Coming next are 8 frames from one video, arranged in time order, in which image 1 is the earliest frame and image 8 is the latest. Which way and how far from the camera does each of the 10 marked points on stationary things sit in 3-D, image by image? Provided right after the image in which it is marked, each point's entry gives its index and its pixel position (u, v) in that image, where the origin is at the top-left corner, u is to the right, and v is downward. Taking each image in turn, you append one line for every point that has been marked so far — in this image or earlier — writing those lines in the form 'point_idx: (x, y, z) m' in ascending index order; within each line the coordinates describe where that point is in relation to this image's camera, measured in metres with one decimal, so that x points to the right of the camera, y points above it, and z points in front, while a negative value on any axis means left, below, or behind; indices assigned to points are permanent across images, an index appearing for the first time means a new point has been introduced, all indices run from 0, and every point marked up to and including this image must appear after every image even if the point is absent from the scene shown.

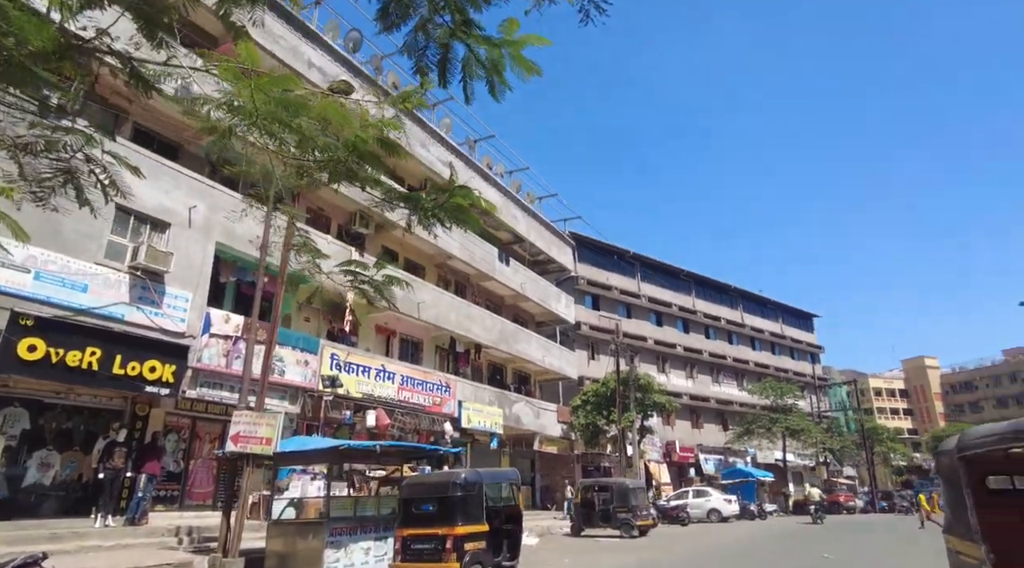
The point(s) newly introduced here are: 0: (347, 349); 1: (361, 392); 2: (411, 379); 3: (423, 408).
0: (-4.4, -1.7, +17.3) m
1: (-4.1, -2.9, +17.4) m
2: (-3.1, -2.9, +19.4) m
3: (-2.7, -3.8, +19.9) m
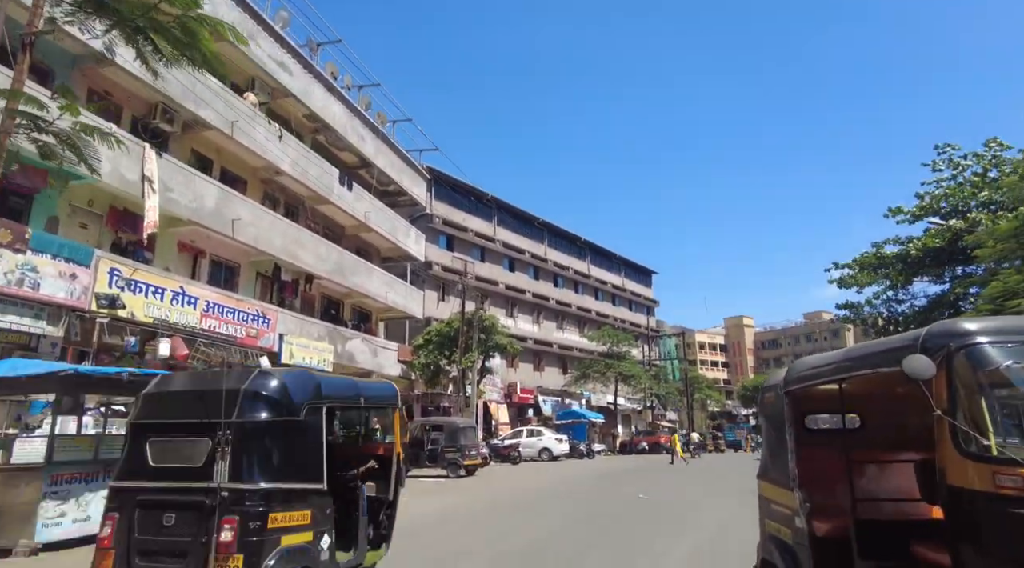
0: (-8.5, +0.4, +14.6) m
1: (-8.3, -0.7, +14.9) m
2: (-7.7, -0.6, +17.1) m
3: (-7.5, -1.5, +17.6) m
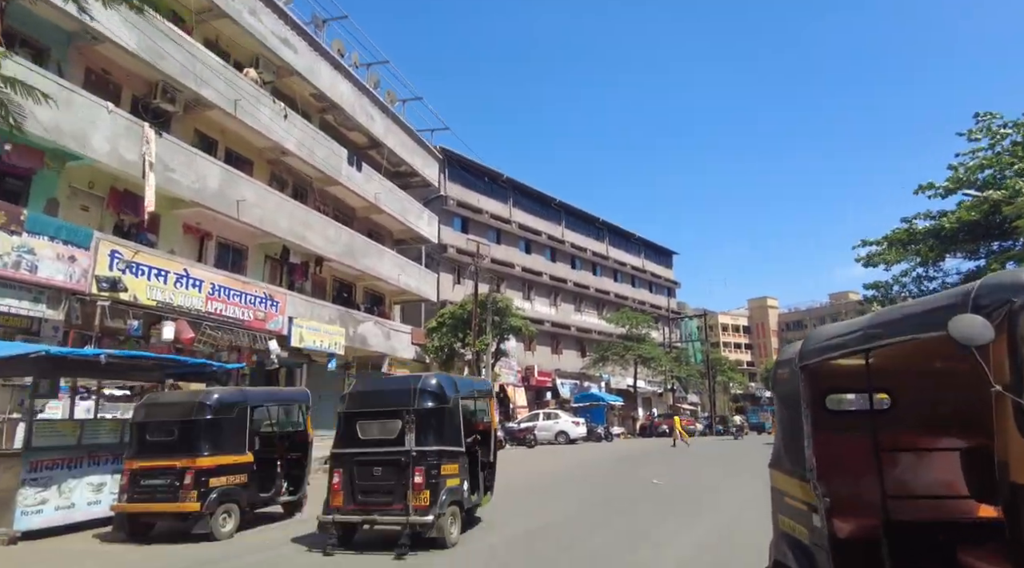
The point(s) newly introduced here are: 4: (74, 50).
0: (-8.3, +0.8, +14.3) m
1: (-8.1, -0.3, +14.7) m
2: (-7.4, -0.1, +16.8) m
3: (-7.2, -1.0, +17.4) m
4: (-10.0, +5.3, +14.8) m
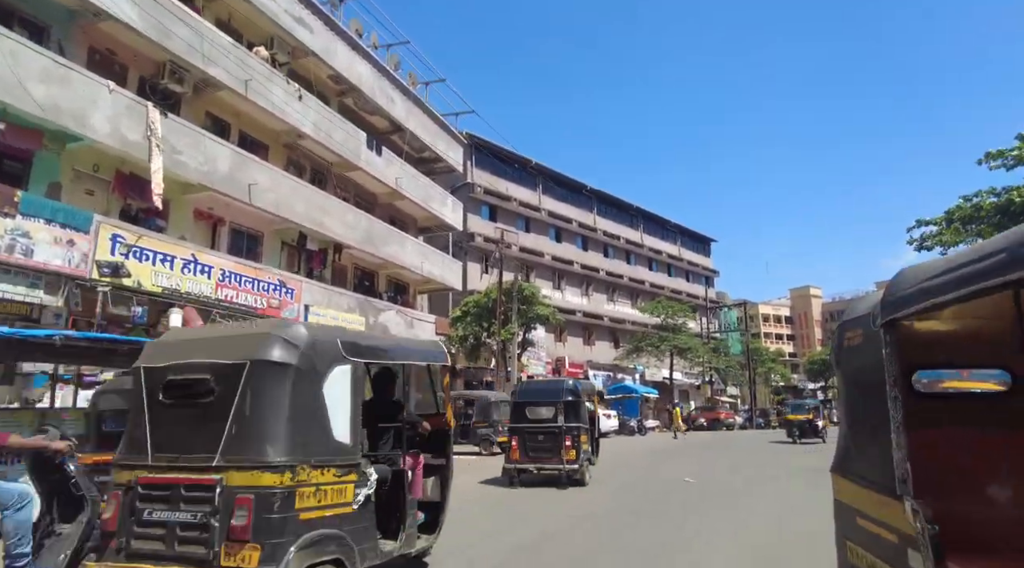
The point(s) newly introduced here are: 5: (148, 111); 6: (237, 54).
0: (-7.9, +1.1, +13.8) m
1: (-7.7, 0.0, +14.1) m
2: (-6.9, +0.2, +16.2) m
3: (-6.7, -0.7, +16.8) m
4: (-9.6, +5.6, +14.3) m
5: (-8.1, +3.9, +14.4) m
6: (-7.3, +6.2, +17.4) m
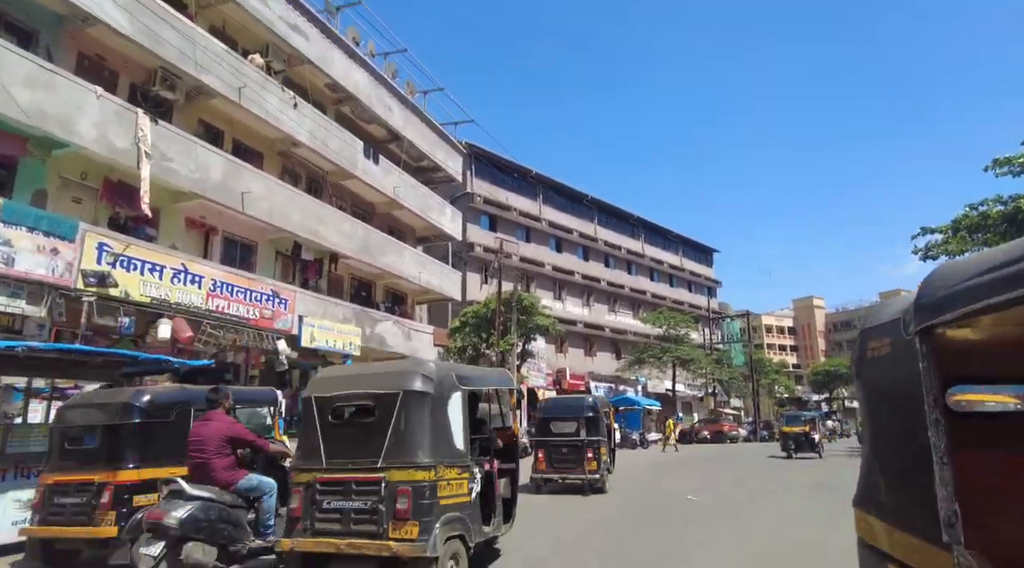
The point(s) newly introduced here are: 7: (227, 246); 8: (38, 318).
0: (-8.0, +0.9, +13.4) m
1: (-7.7, -0.2, +13.8) m
2: (-7.0, 0.0, +15.8) m
3: (-6.7, -0.9, +16.4) m
4: (-9.7, +5.4, +14.1) m
5: (-8.2, +3.6, +14.1) m
6: (-7.4, +5.9, +17.1) m
7: (-7.9, +1.0, +17.9) m
8: (-8.8, -0.6, +12.0) m
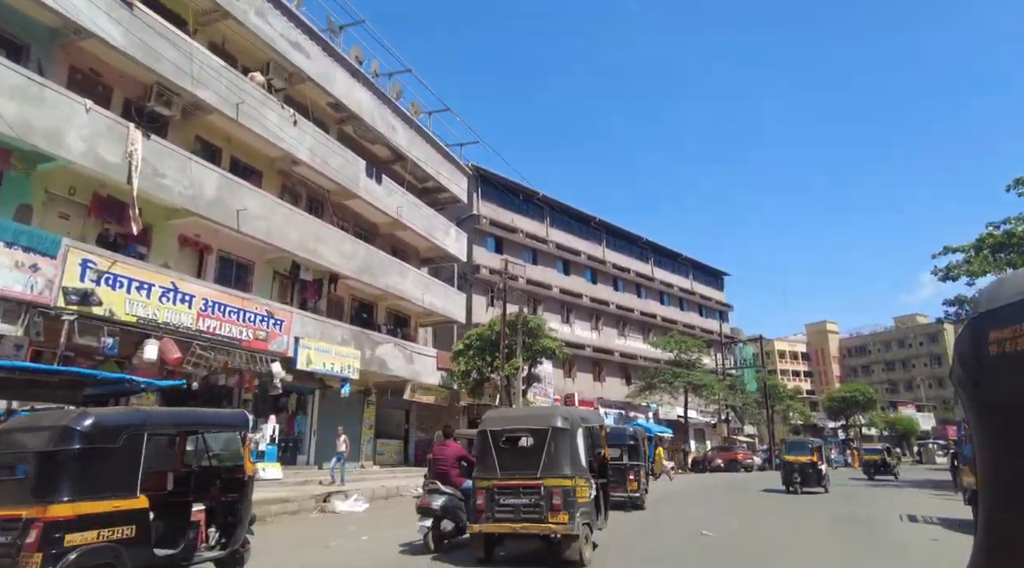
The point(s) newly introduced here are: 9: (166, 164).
0: (-8.0, +0.6, +12.9) m
1: (-7.7, -0.6, +13.2) m
2: (-6.9, -0.5, +15.3) m
3: (-6.6, -1.4, +15.8) m
4: (-9.6, +5.0, +13.8) m
5: (-8.1, +3.2, +13.7) m
6: (-7.3, +5.4, +16.8) m
7: (-7.8, +0.5, +17.4) m
8: (-8.8, -0.9, +11.4) m
9: (-7.8, +2.7, +14.6) m
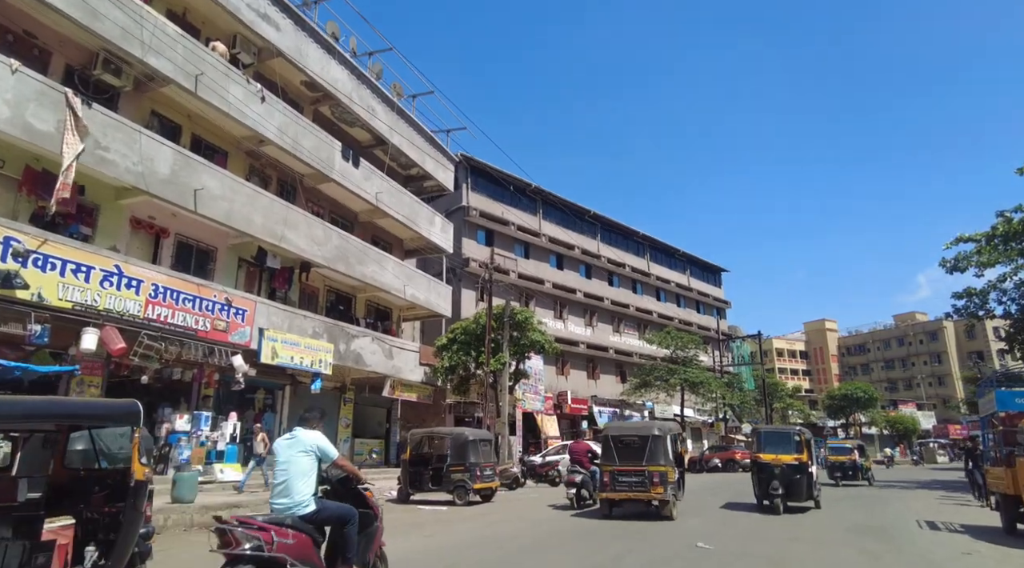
0: (-8.4, +0.9, +11.6) m
1: (-8.1, -0.3, +11.9) m
2: (-7.3, -0.2, +14.0) m
3: (-7.1, -1.1, +14.5) m
4: (-10.1, +5.3, +12.4) m
5: (-8.6, +3.6, +12.4) m
6: (-7.8, +5.7, +15.5) m
7: (-8.2, +0.8, +16.1) m
8: (-9.2, -0.6, +10.1) m
9: (-8.2, +3.0, +13.3) m
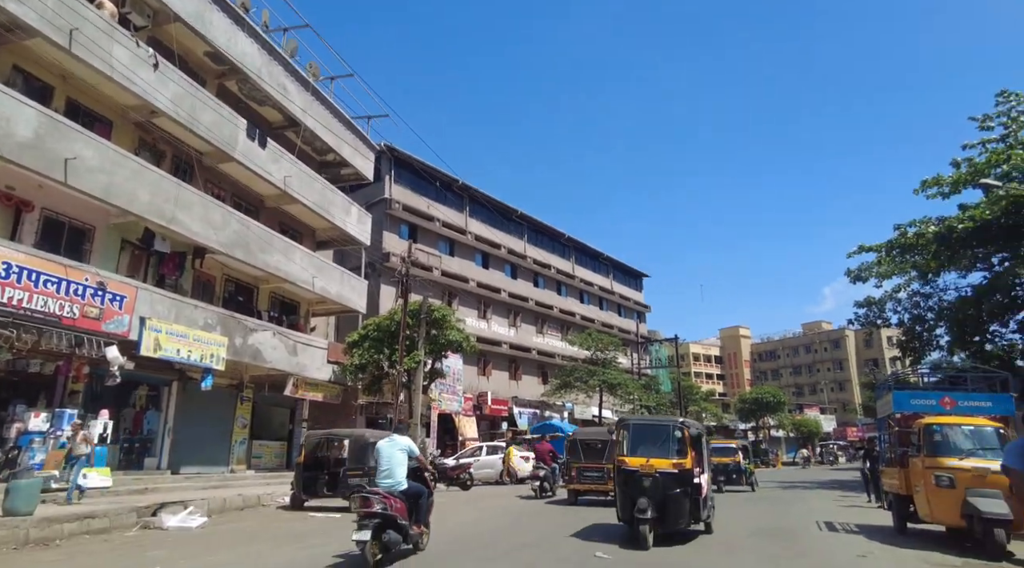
0: (-9.9, +1.3, +9.8) m
1: (-9.7, +0.1, +10.1) m
2: (-9.1, +0.2, +12.3) m
3: (-9.0, -0.7, +12.8) m
4: (-11.5, +5.8, +10.5) m
5: (-10.1, +4.0, +10.6) m
6: (-9.6, +6.1, +13.8) m
7: (-10.2, +1.2, +14.3) m
8: (-10.6, -0.2, +8.3) m
9: (-9.8, +3.4, +11.5) m
